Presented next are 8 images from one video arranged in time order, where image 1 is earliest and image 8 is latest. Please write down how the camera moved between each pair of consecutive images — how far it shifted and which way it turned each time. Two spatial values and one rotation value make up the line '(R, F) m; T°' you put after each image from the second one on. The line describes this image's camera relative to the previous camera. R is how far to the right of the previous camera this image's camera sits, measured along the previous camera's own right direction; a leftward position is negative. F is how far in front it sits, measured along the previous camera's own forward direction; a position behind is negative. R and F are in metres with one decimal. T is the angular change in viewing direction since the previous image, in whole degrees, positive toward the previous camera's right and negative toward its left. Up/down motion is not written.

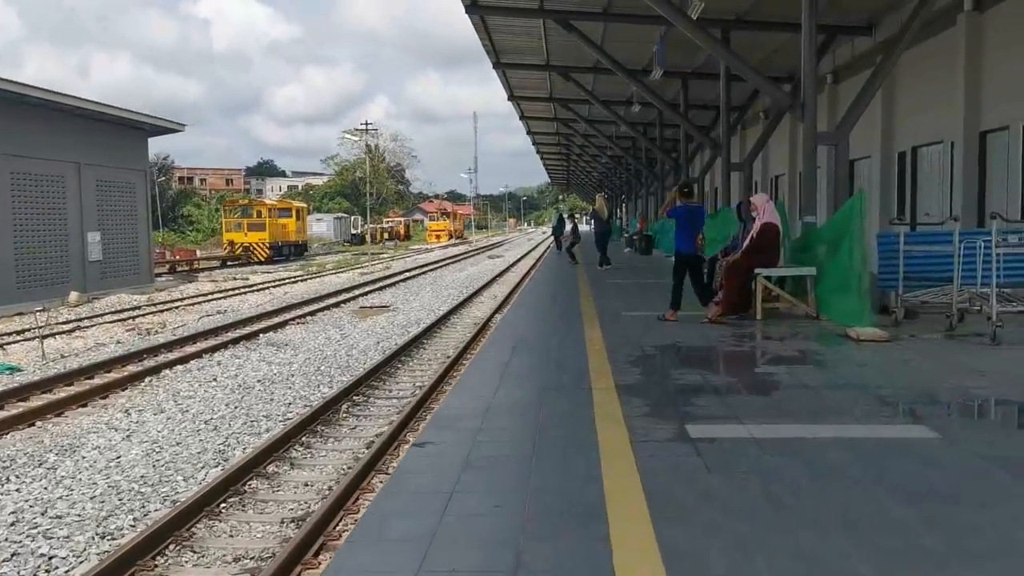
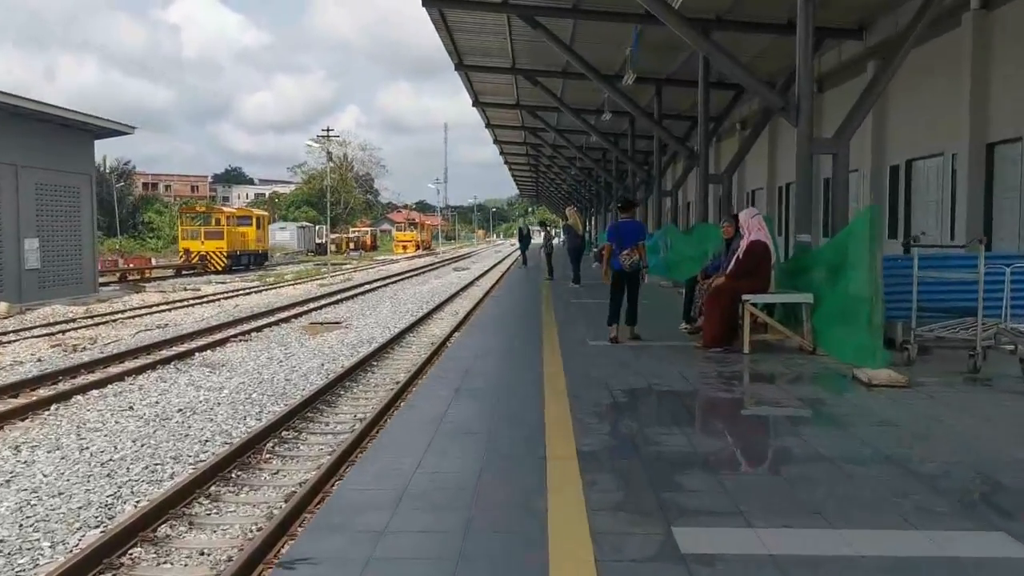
(+0.1, +1.1) m; +2°
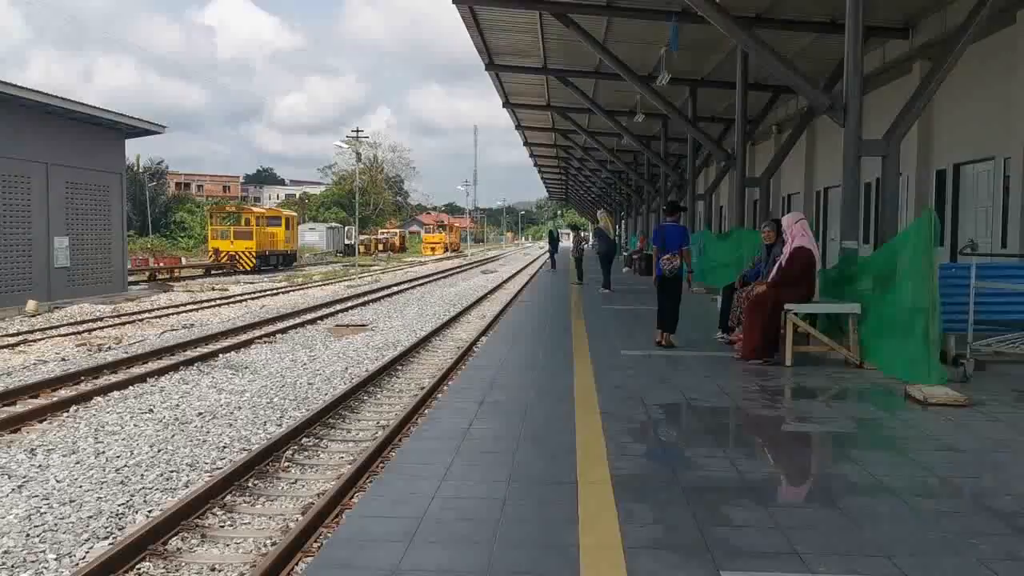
(0.0, +0.3) m; -2°
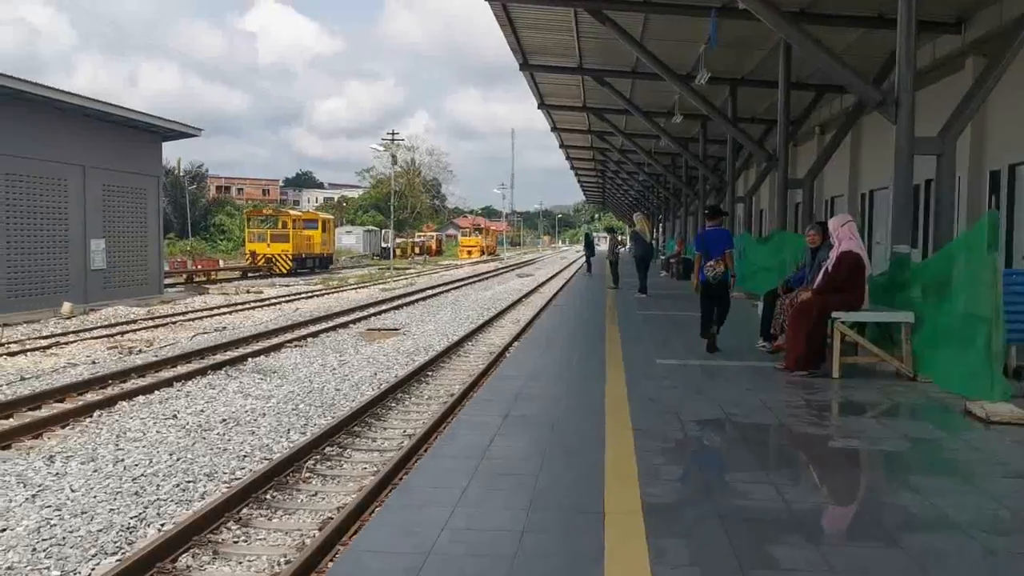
(+0.1, +0.3) m; -2°
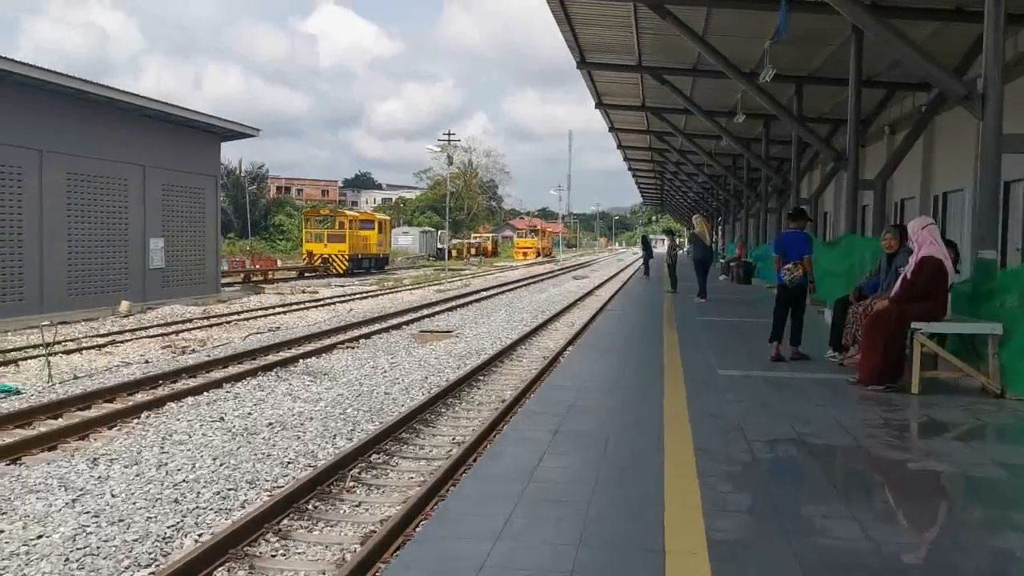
(0.0, +0.3) m; -3°
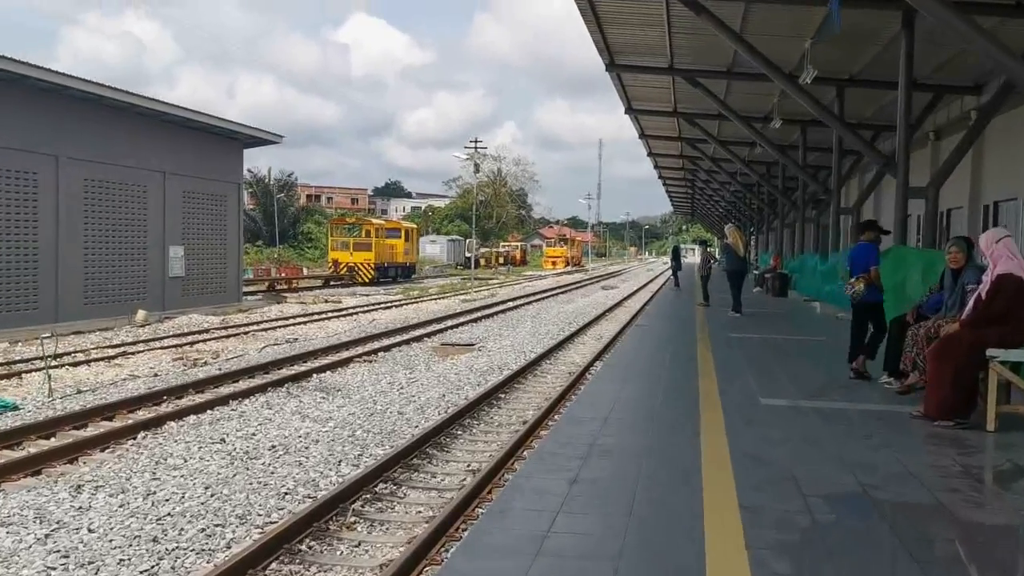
(+0.1, +0.7) m; -2°
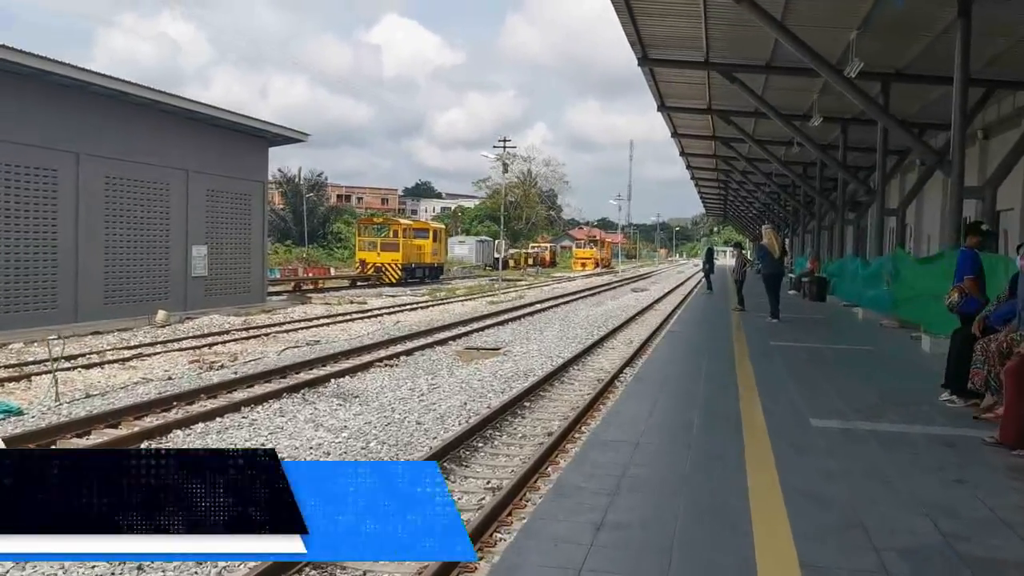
(0.0, +0.6) m; -2°
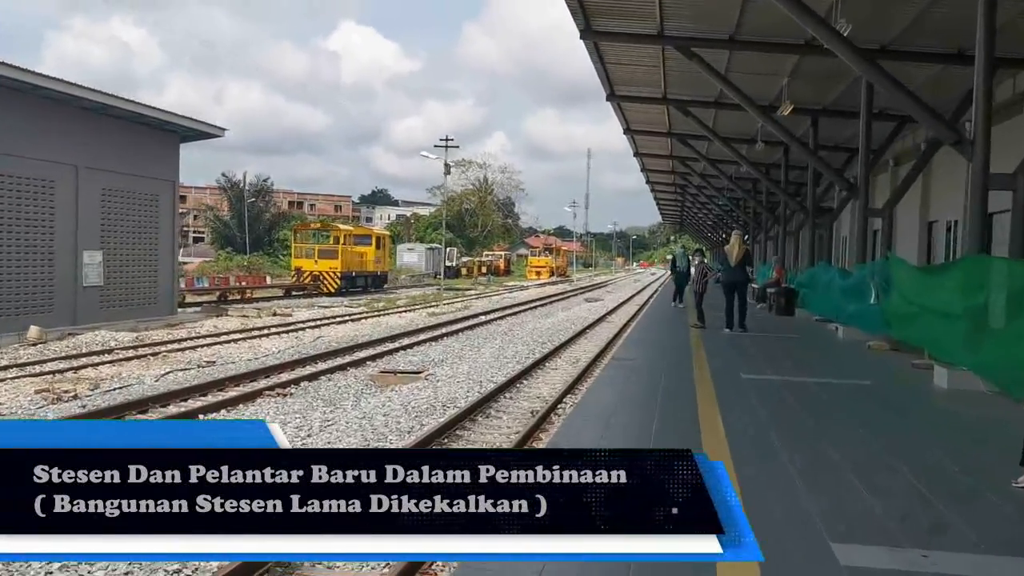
(+0.5, +2.3) m; +2°
